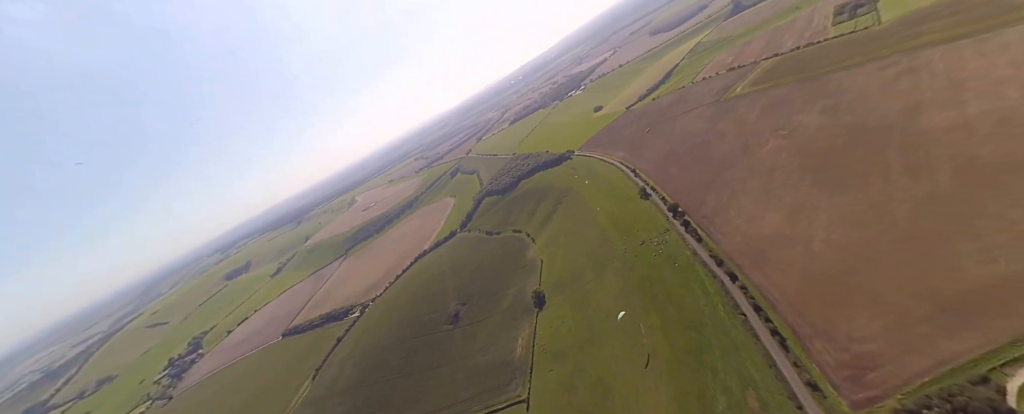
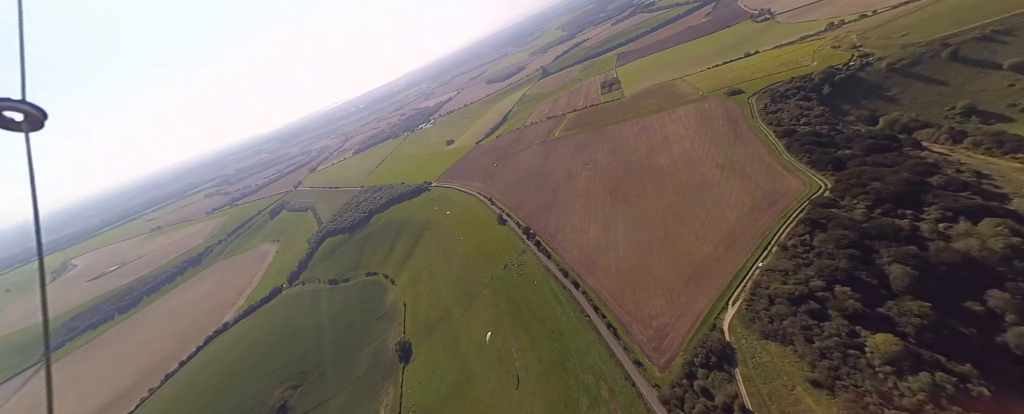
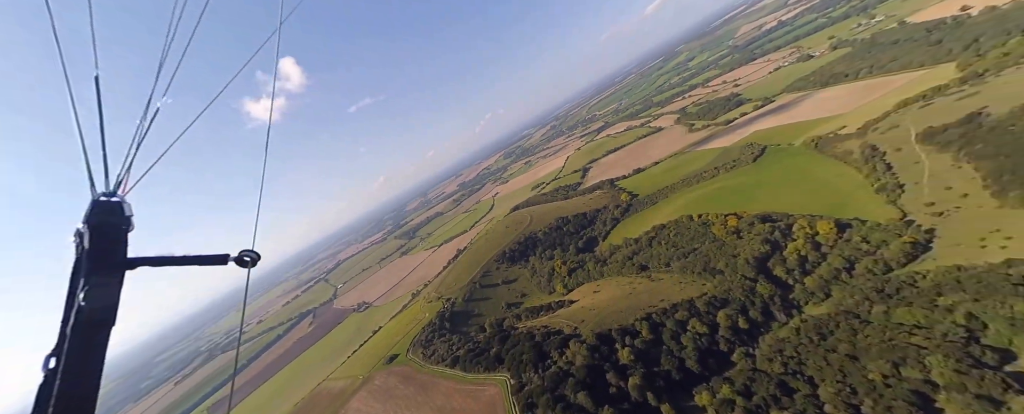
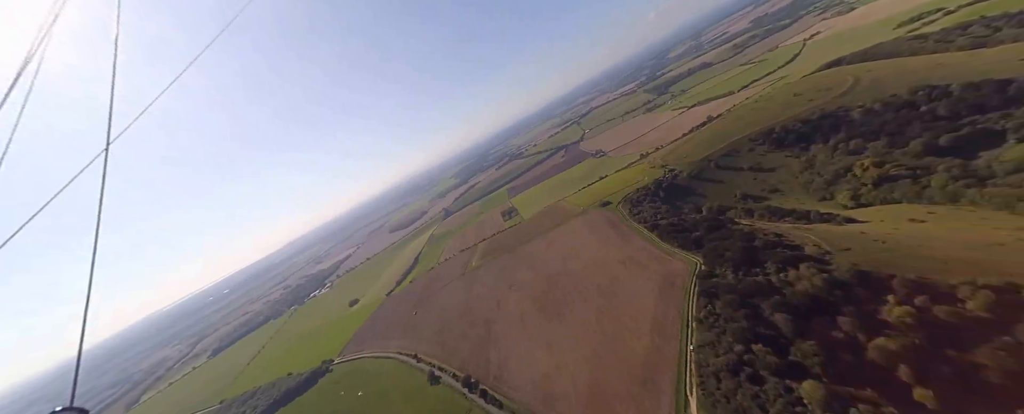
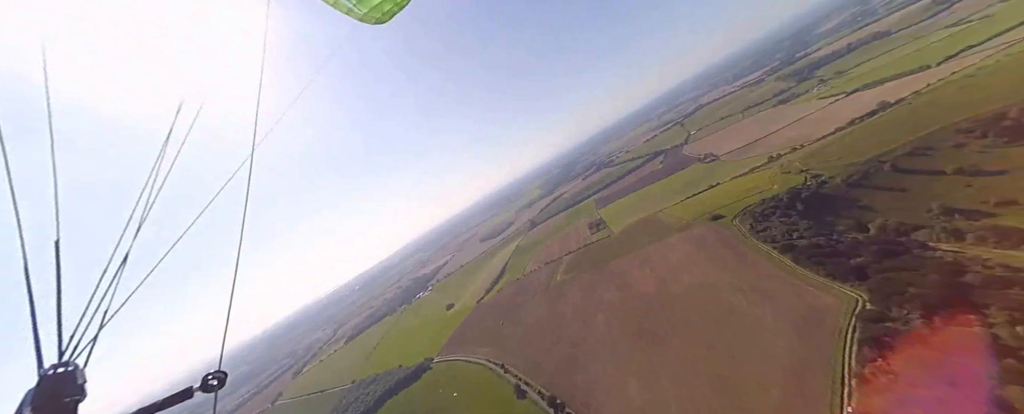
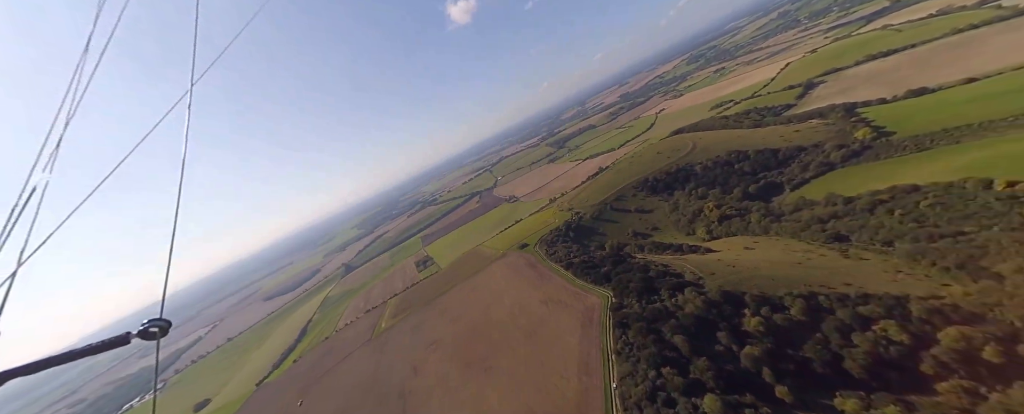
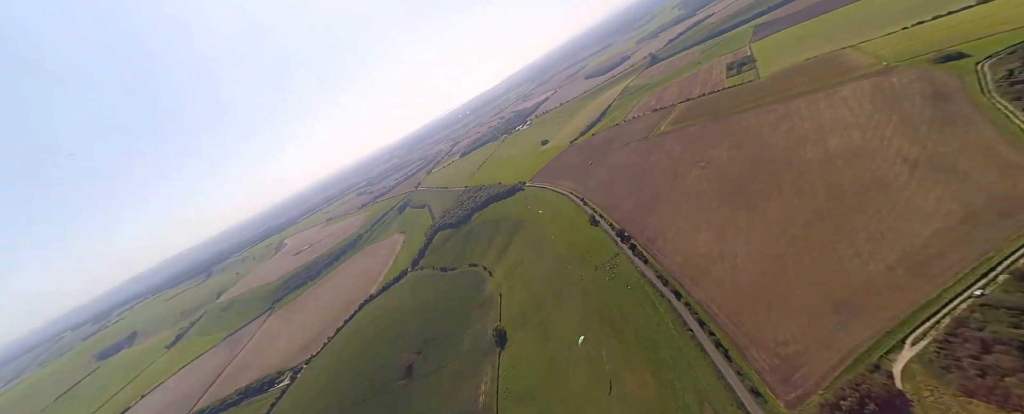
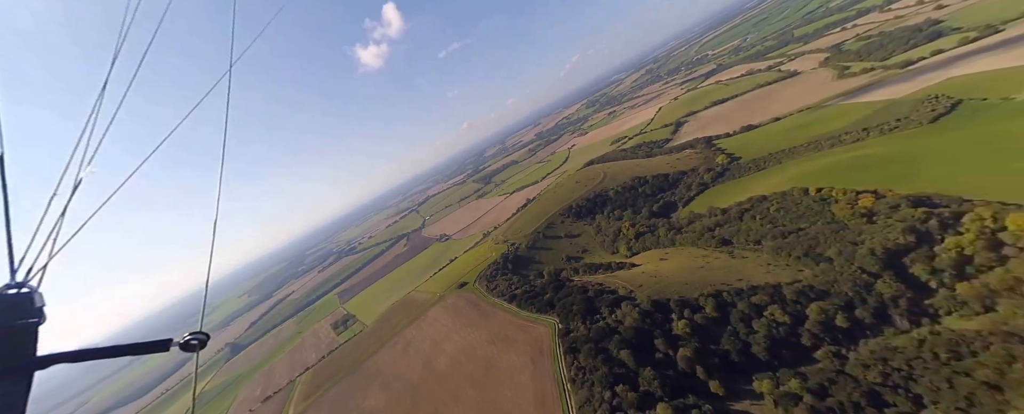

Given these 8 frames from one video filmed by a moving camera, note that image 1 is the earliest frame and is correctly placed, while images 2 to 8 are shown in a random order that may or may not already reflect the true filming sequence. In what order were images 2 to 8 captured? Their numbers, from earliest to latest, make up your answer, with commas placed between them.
7, 2, 5, 4, 6, 8, 3
